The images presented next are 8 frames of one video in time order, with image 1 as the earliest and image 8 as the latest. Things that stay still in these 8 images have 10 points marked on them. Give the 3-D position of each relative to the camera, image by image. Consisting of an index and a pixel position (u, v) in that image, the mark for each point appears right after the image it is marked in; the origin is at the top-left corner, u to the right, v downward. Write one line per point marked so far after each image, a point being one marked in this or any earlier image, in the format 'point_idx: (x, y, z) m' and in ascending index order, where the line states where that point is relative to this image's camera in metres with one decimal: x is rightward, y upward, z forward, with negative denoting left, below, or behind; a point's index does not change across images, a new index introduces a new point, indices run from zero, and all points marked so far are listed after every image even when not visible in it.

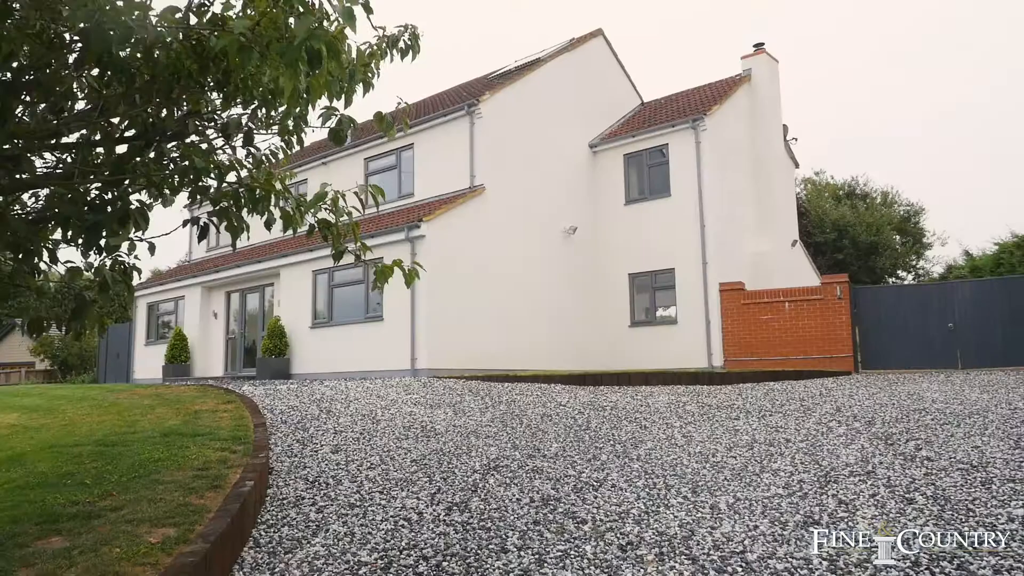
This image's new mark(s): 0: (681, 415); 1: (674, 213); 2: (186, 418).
0: (+2.1, -1.5, +9.2) m
1: (+3.6, +1.7, +17.2) m
2: (-3.5, -1.4, +8.1) m
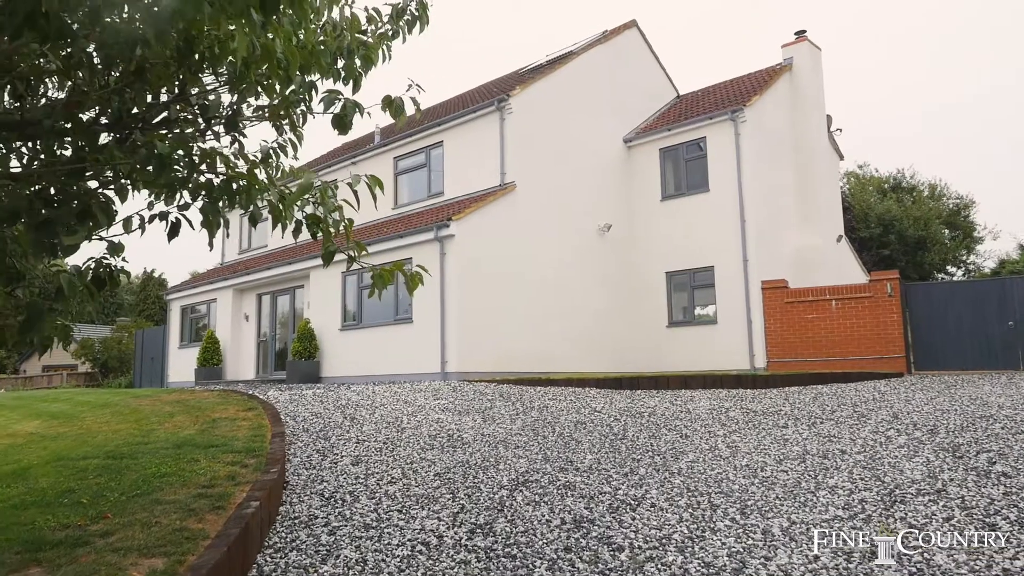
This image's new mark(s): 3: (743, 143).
0: (+2.4, -1.5, +8.6) m
1: (+4.3, +1.7, +16.5) m
2: (-3.2, -1.4, +7.8) m
3: (+4.9, +3.1, +16.1) m
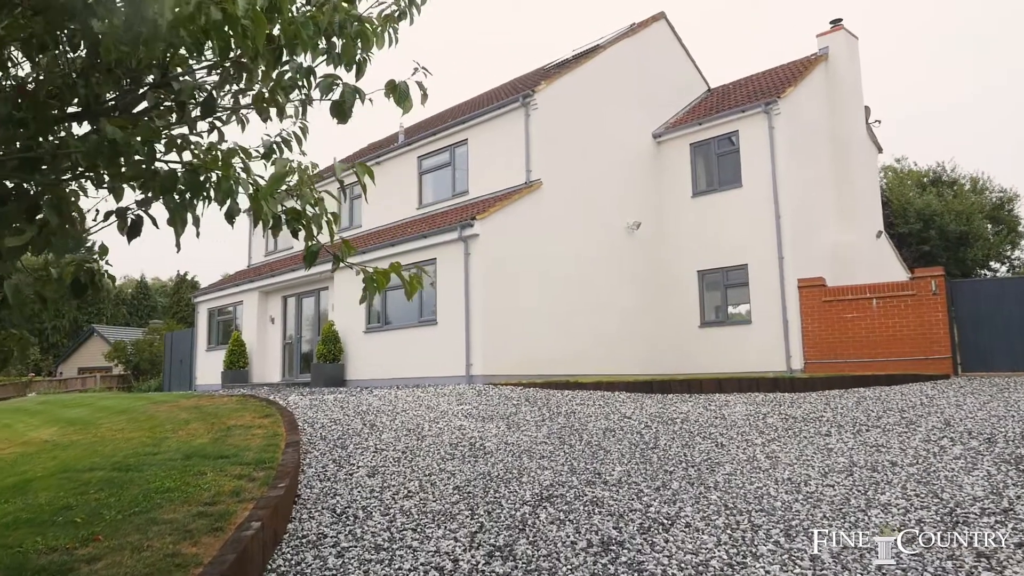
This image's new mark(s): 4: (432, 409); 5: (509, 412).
0: (+2.7, -1.5, +8.1) m
1: (+4.9, +1.8, +16.0) m
2: (-2.9, -1.5, +7.5) m
3: (+5.4, +3.1, +15.6) m
4: (-1.0, -1.6, +9.8) m
5: (0.0, -1.6, +9.5) m
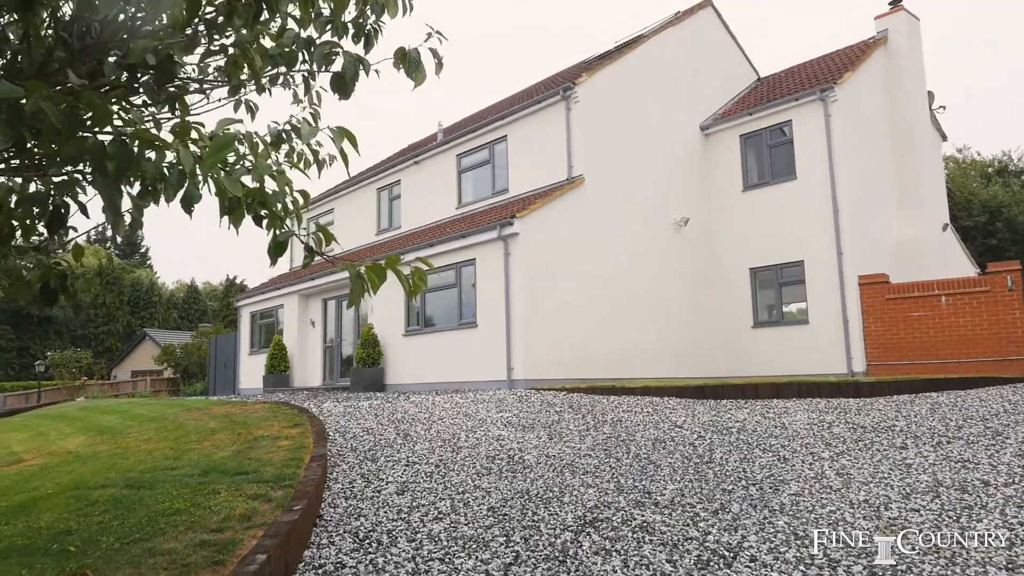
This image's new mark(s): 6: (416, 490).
0: (+3.1, -1.5, +7.4) m
1: (+5.7, +1.8, +15.1) m
2: (-2.6, -1.5, +7.1) m
3: (+6.2, +3.1, +14.7) m
4: (-0.5, -1.6, +9.3) m
5: (+0.5, -1.6, +8.9) m
6: (-0.8, -1.6, +6.1) m
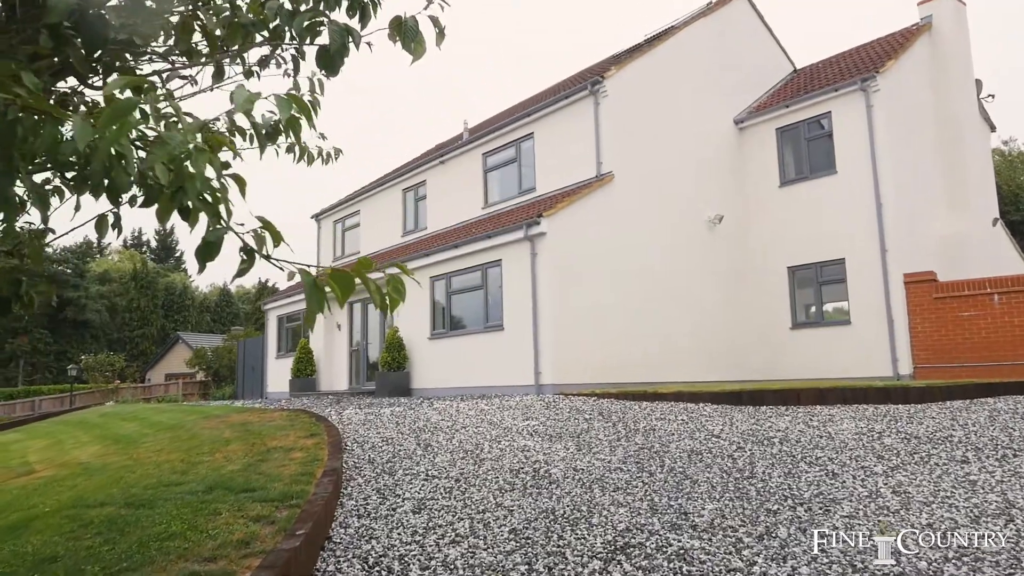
0: (+3.3, -1.5, +6.8) m
1: (+6.2, +1.8, +14.4) m
2: (-2.3, -1.5, +6.8) m
3: (+6.7, +3.2, +14.0) m
4: (-0.2, -1.6, +8.9) m
5: (+0.8, -1.6, +8.4) m
6: (-0.6, -1.6, +5.7) m
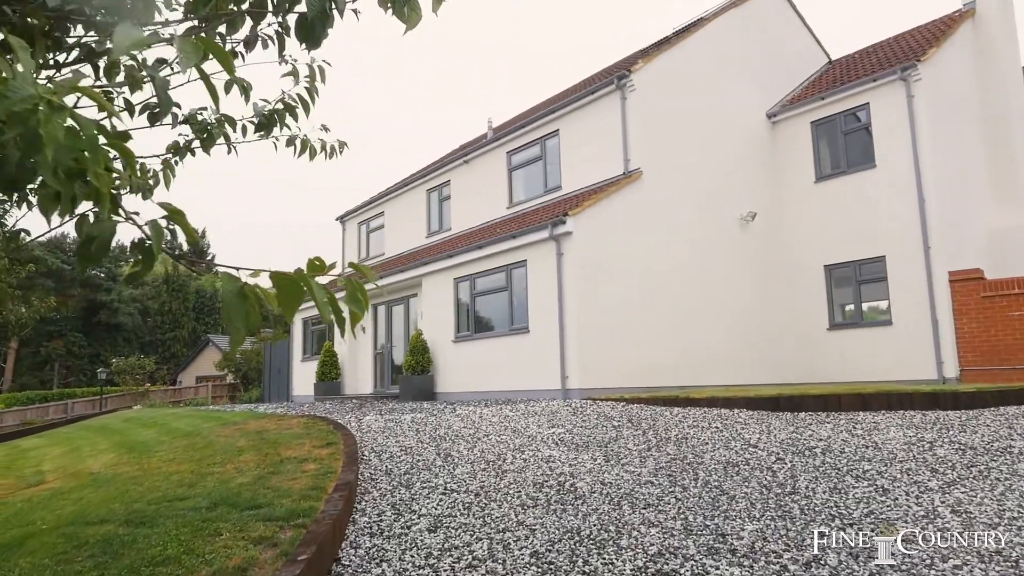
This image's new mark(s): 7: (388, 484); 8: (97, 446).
0: (+3.5, -1.5, +6.3) m
1: (+6.7, +1.8, +13.8) m
2: (-2.1, -1.6, +6.5) m
3: (+7.1, +3.2, +13.3) m
4: (+0.1, -1.6, +8.5) m
5: (+1.0, -1.6, +8.0) m
6: (-0.4, -1.7, +5.3) m
7: (-1.1, -1.7, +6.5) m
8: (-5.4, -2.1, +9.9) m
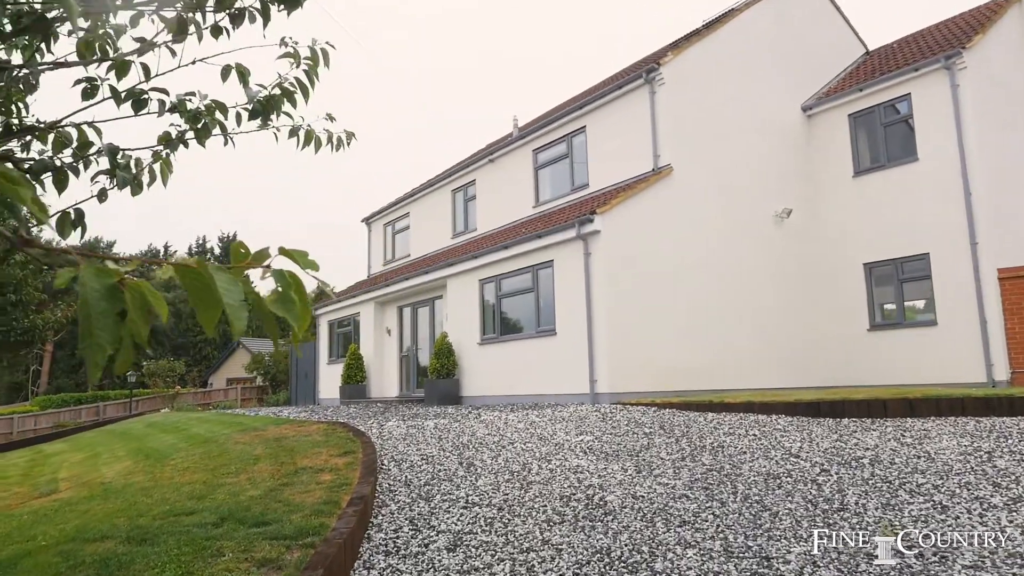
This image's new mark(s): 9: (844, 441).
0: (+3.7, -1.5, +5.8) m
1: (+7.1, +1.9, +13.2) m
2: (-1.9, -1.6, +6.2) m
3: (+7.5, +3.2, +12.7) m
4: (+0.4, -1.6, +8.1) m
5: (+1.3, -1.6, +7.6) m
6: (-0.3, -1.7, +4.9) m
7: (-0.9, -1.7, +6.1) m
8: (-5.1, -2.1, +9.8) m
9: (+3.3, -1.5, +7.5) m
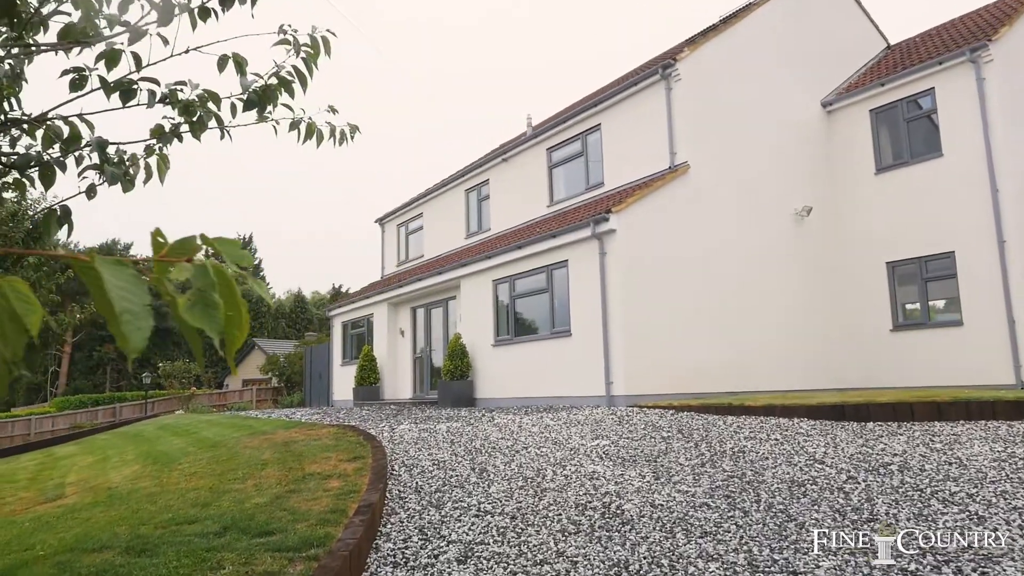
0: (+3.8, -1.5, +5.5) m
1: (+7.4, +1.9, +12.8) m
2: (-1.8, -1.6, +6.0) m
3: (+7.8, +3.2, +12.3) m
4: (+0.5, -1.6, +7.9) m
5: (+1.4, -1.6, +7.4) m
6: (-0.2, -1.7, +4.7) m
7: (-0.7, -1.7, +5.9) m
8: (-4.9, -2.1, +9.7) m
9: (+3.4, -1.5, +7.3) m
